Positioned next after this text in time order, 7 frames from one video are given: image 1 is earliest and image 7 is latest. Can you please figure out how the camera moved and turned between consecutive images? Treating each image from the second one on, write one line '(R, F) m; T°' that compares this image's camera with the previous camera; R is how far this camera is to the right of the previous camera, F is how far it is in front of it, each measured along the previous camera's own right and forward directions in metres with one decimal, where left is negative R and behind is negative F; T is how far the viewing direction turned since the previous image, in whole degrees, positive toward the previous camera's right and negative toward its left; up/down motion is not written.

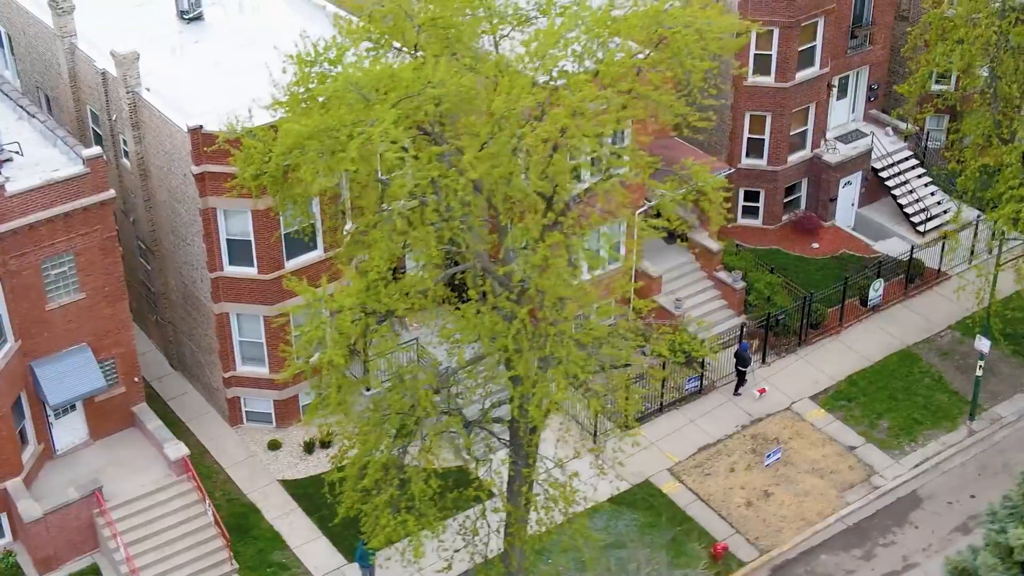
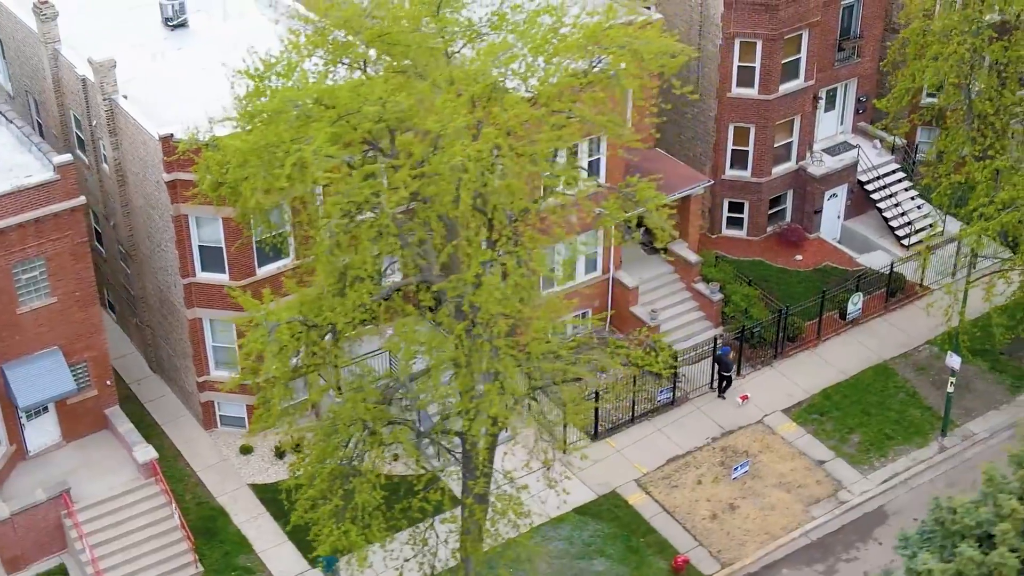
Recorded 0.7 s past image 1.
(+1.2, -0.2) m; -1°
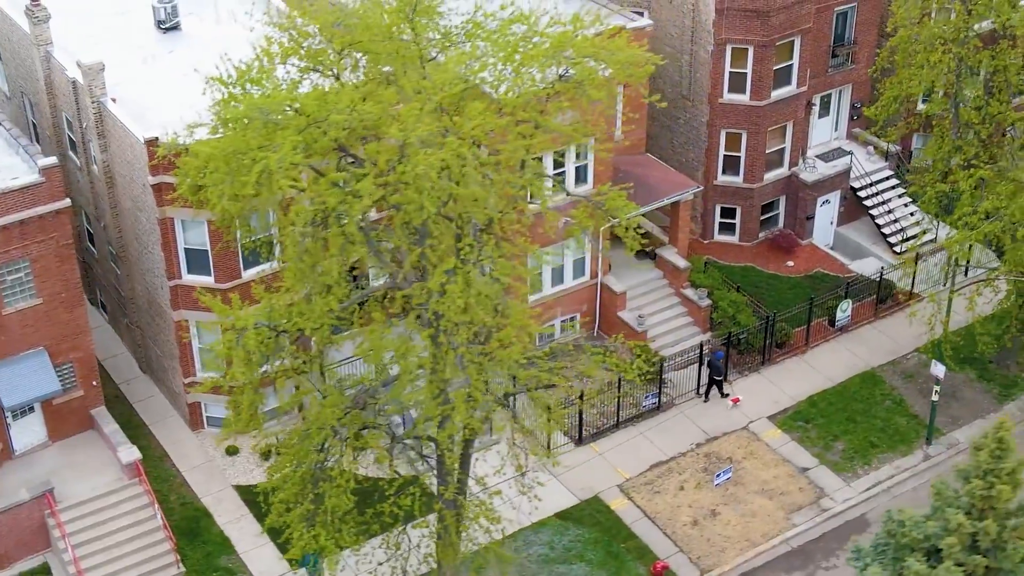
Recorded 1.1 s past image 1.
(+0.7, -0.1) m; -1°
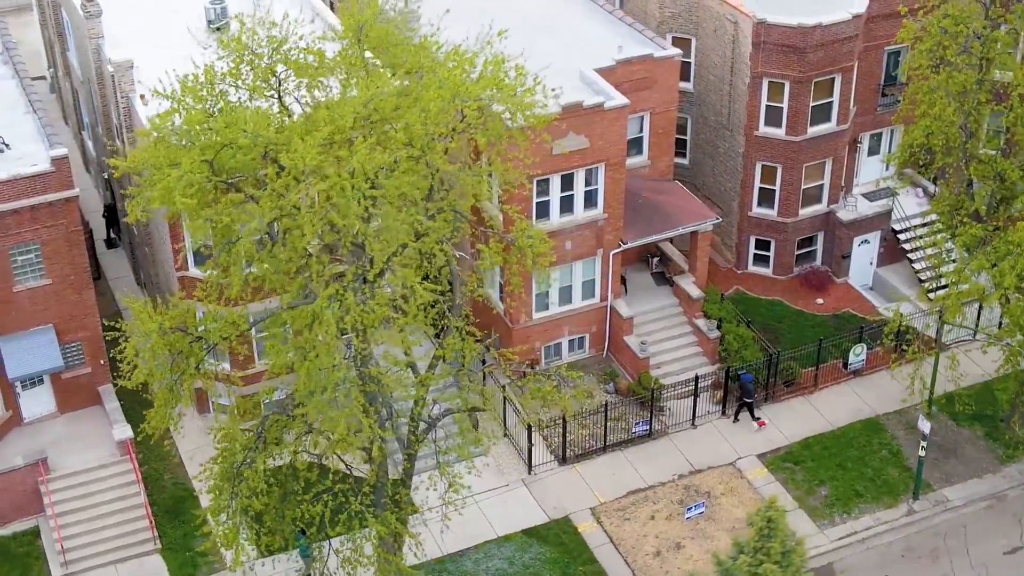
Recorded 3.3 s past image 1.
(+3.9, -0.4) m; -7°
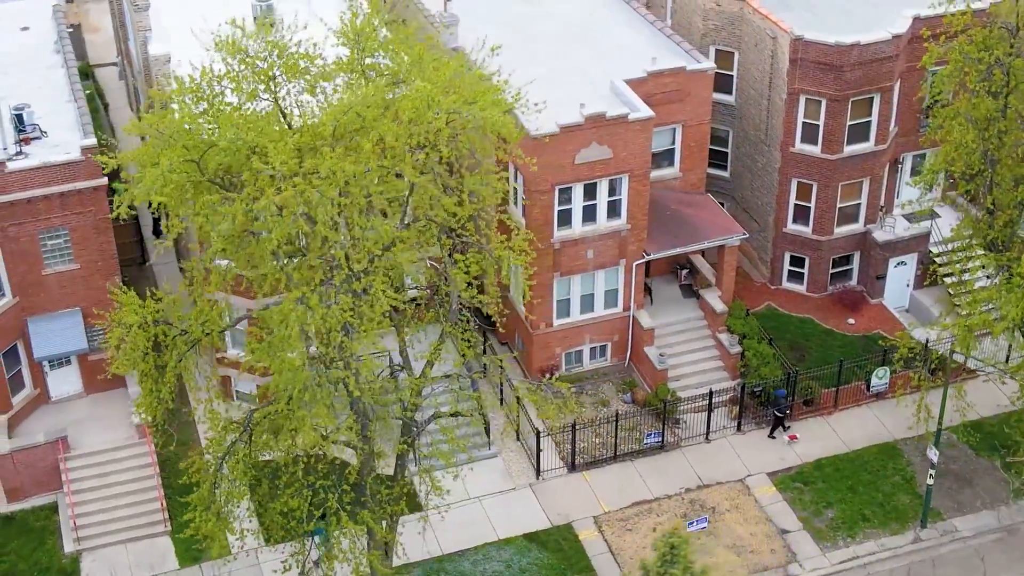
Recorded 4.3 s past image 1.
(+1.8, -0.3) m; -4°
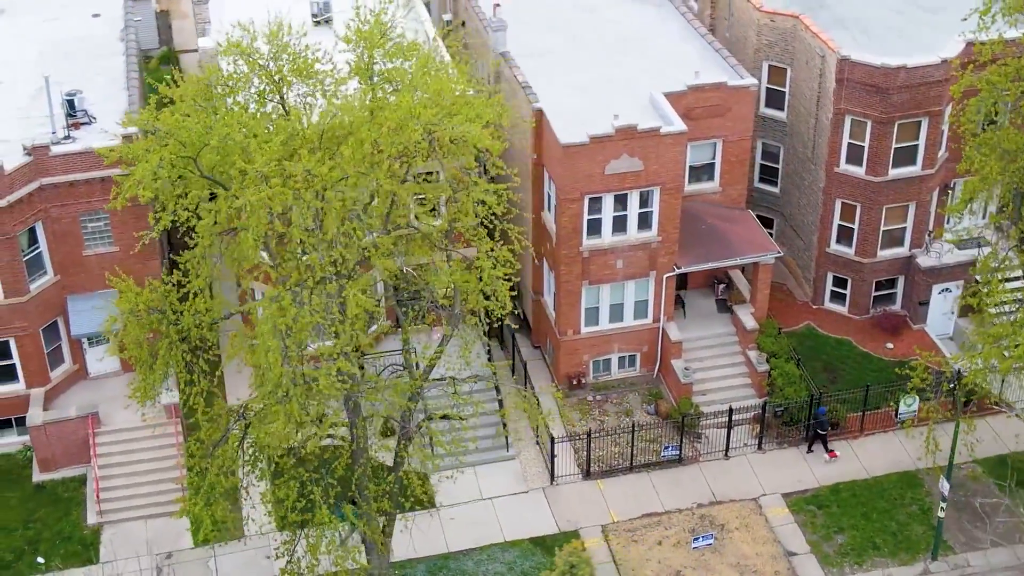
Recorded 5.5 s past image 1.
(+2.0, -0.3) m; -4°
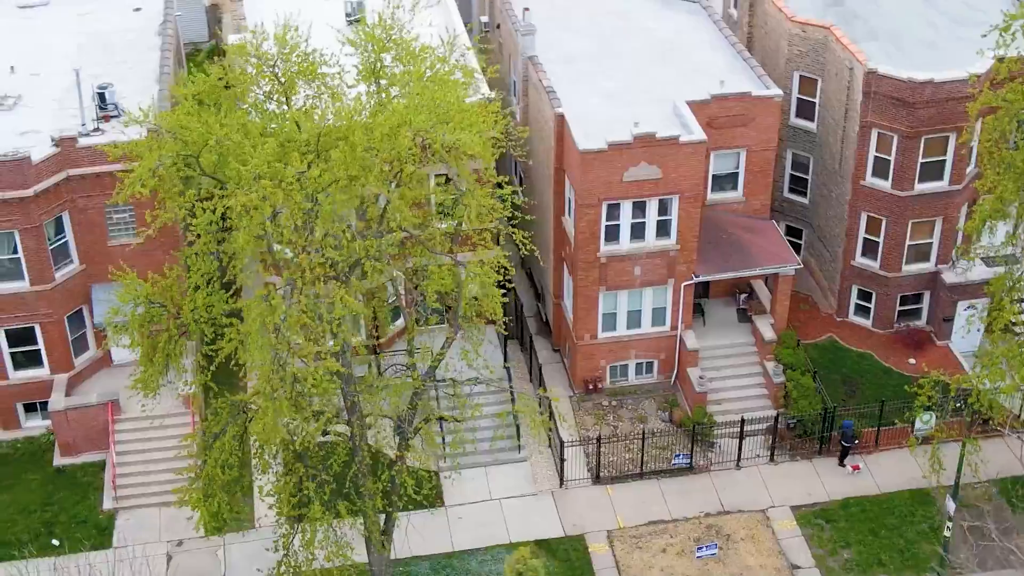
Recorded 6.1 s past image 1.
(+1.1, -0.2) m; -3°
